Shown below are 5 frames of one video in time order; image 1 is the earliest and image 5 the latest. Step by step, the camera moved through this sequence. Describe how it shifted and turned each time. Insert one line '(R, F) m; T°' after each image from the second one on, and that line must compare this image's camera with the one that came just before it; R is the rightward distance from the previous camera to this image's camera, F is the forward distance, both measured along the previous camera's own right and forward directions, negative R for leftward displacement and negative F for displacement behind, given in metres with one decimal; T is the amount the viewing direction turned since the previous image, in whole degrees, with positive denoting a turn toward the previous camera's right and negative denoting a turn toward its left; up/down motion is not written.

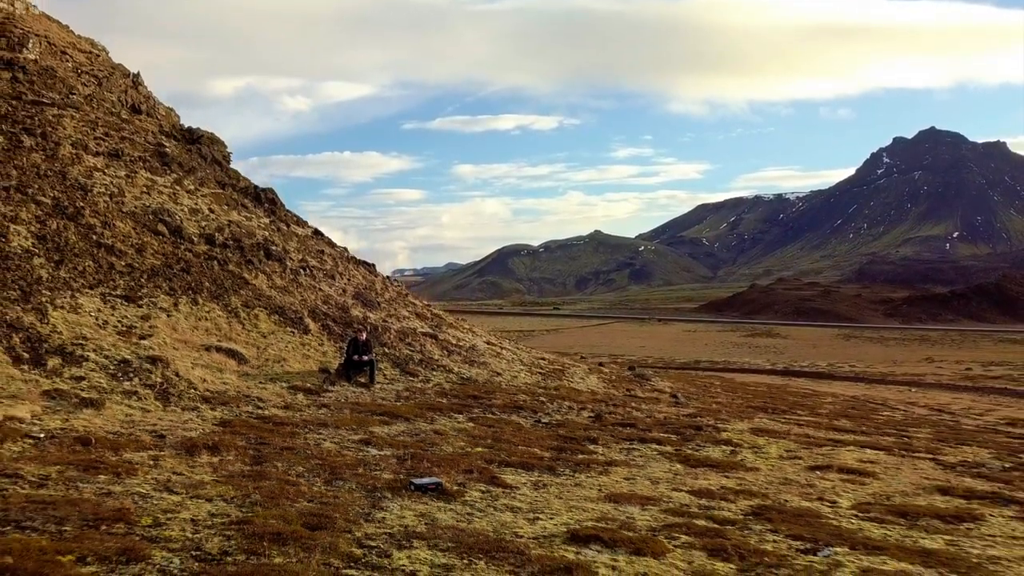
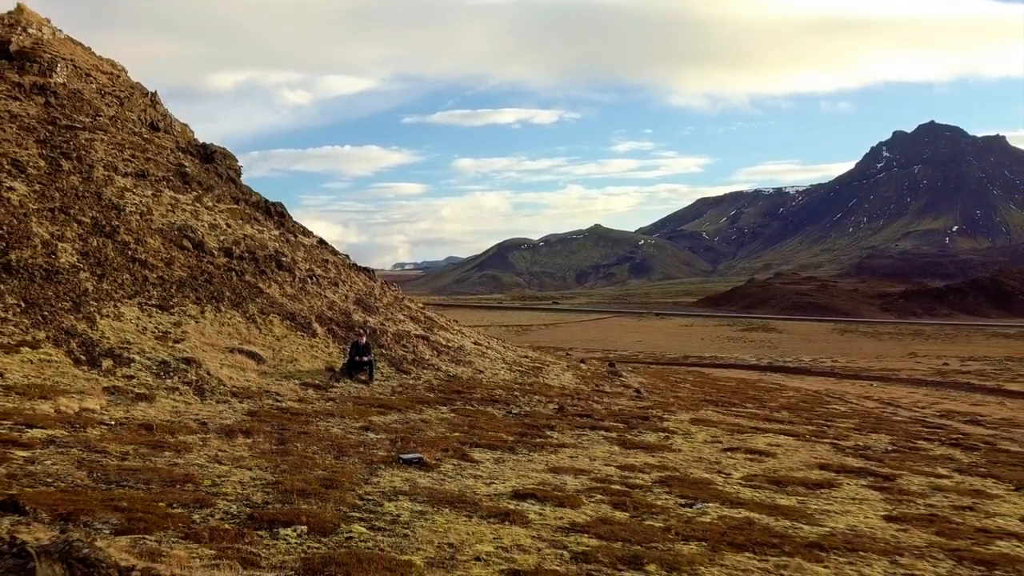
(+0.6, -3.9) m; 0°
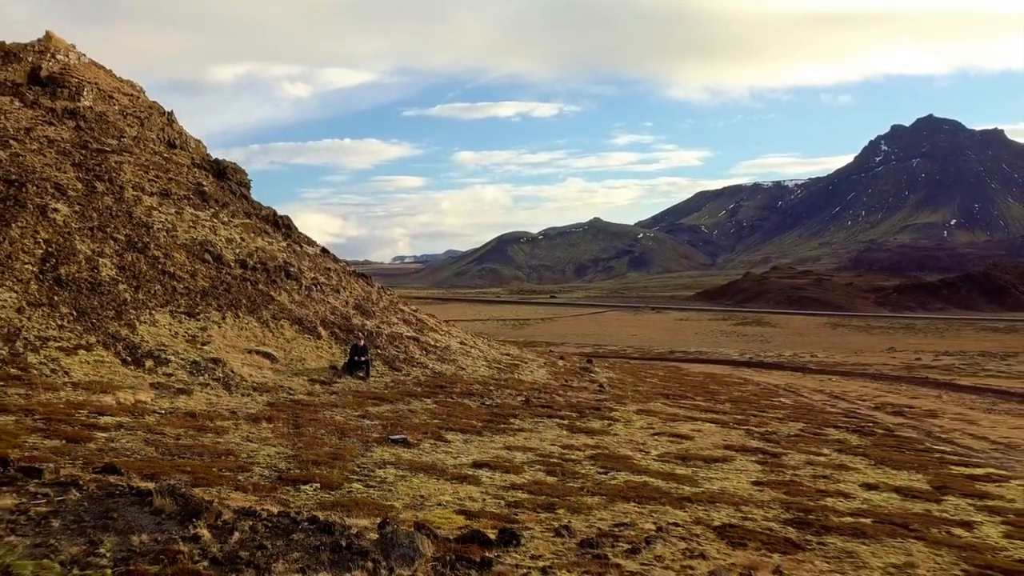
(+0.8, -4.7) m; 0°
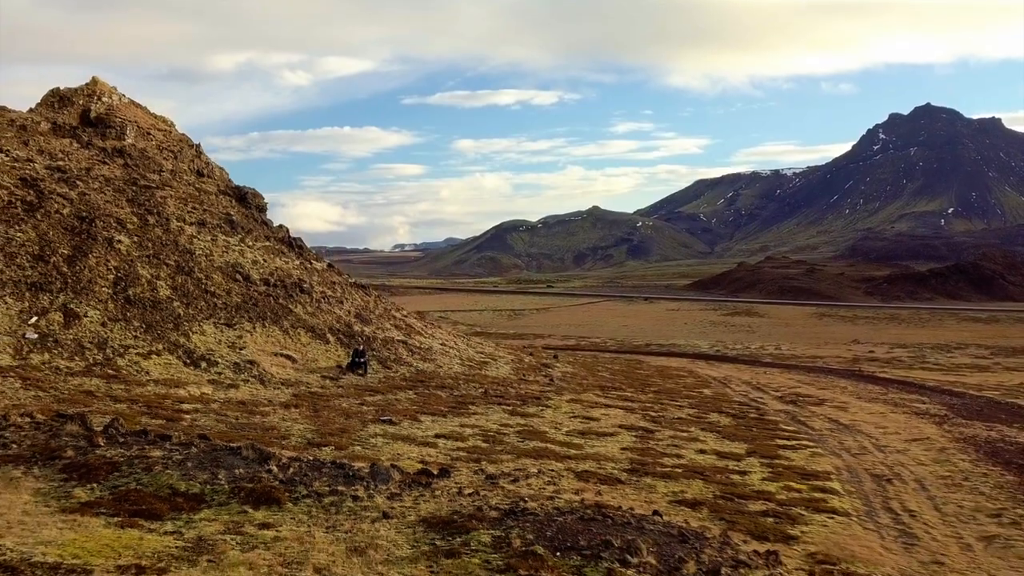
(+1.5, -9.5) m; 0°
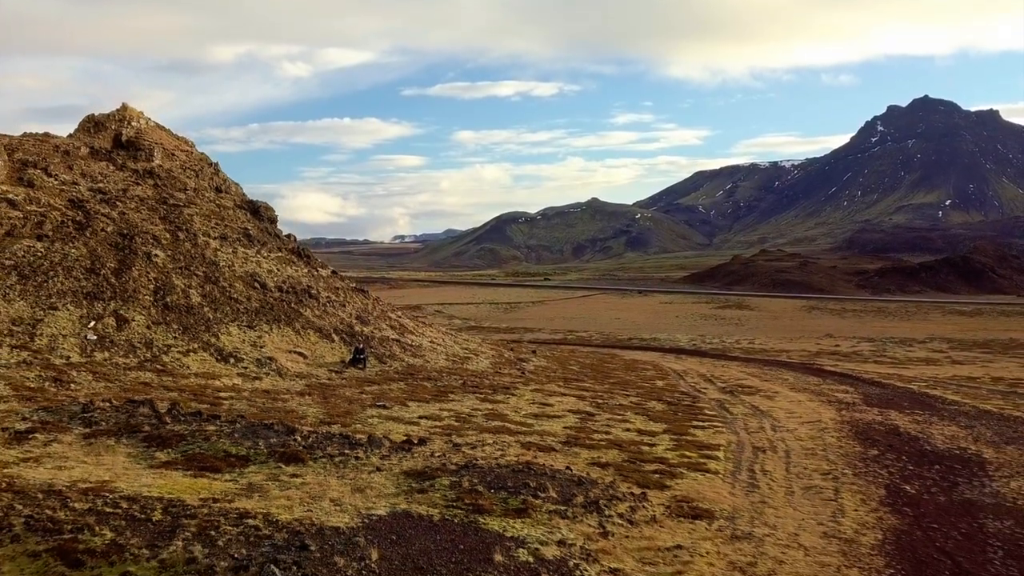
(+1.2, -8.0) m; 0°
